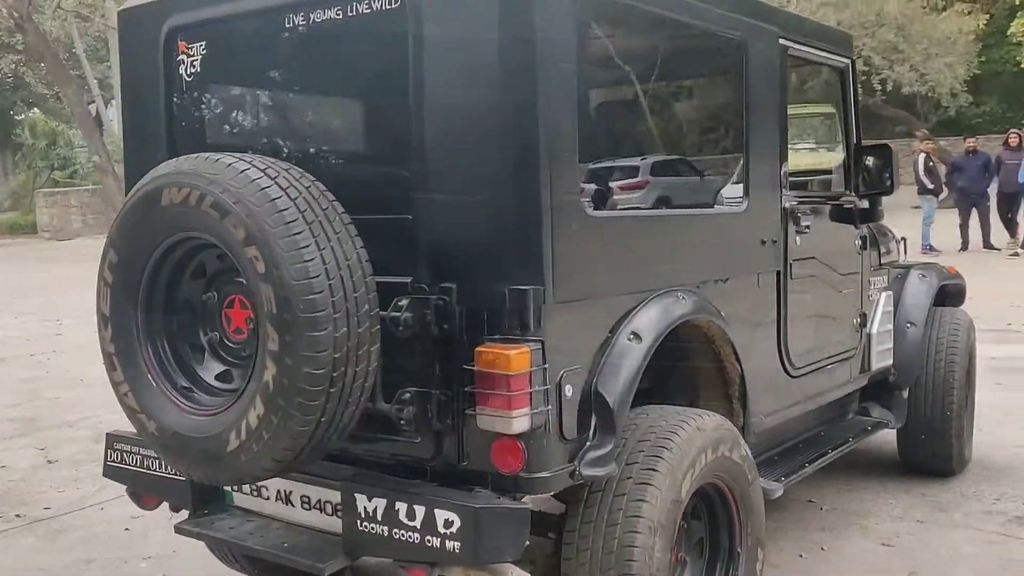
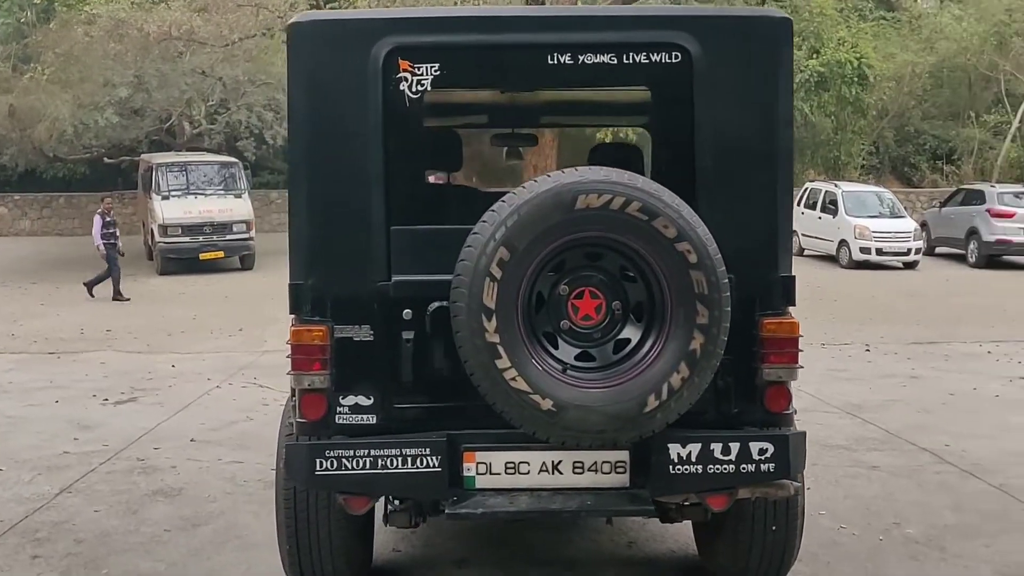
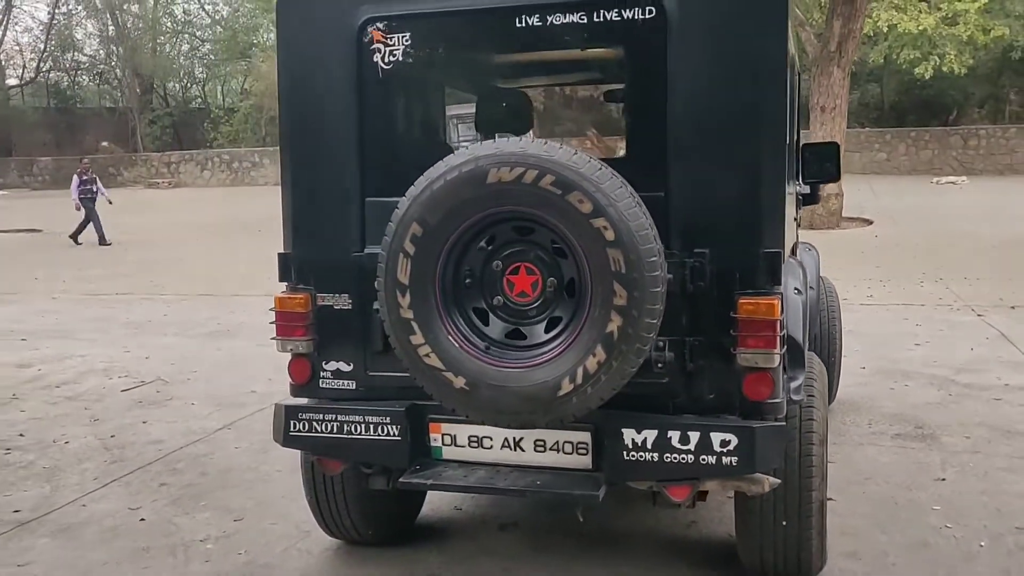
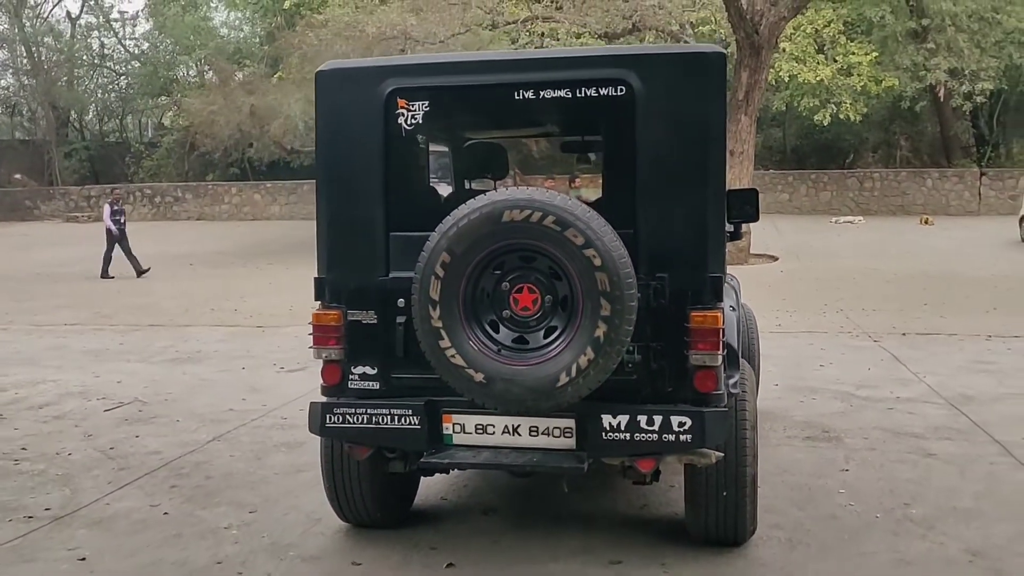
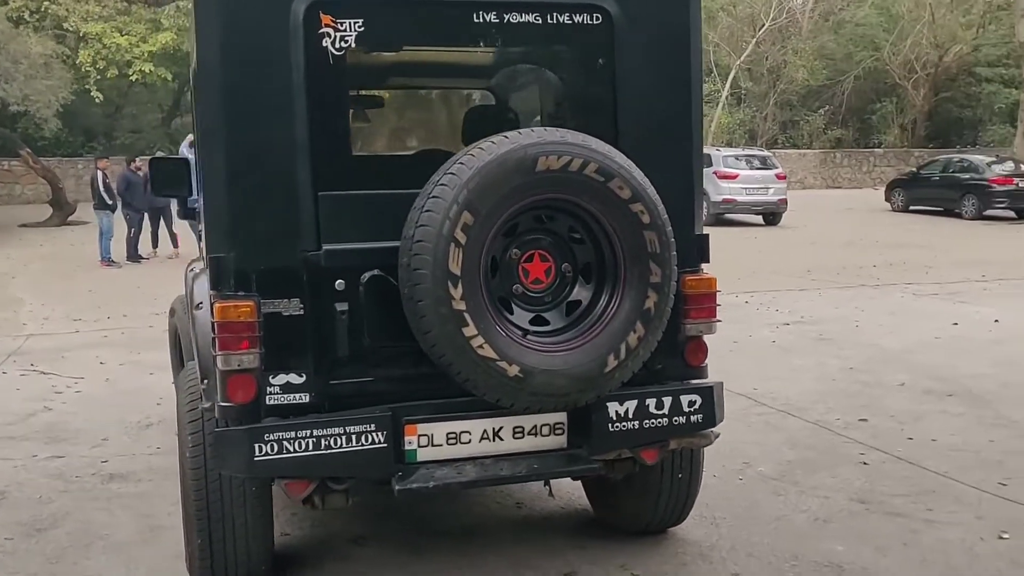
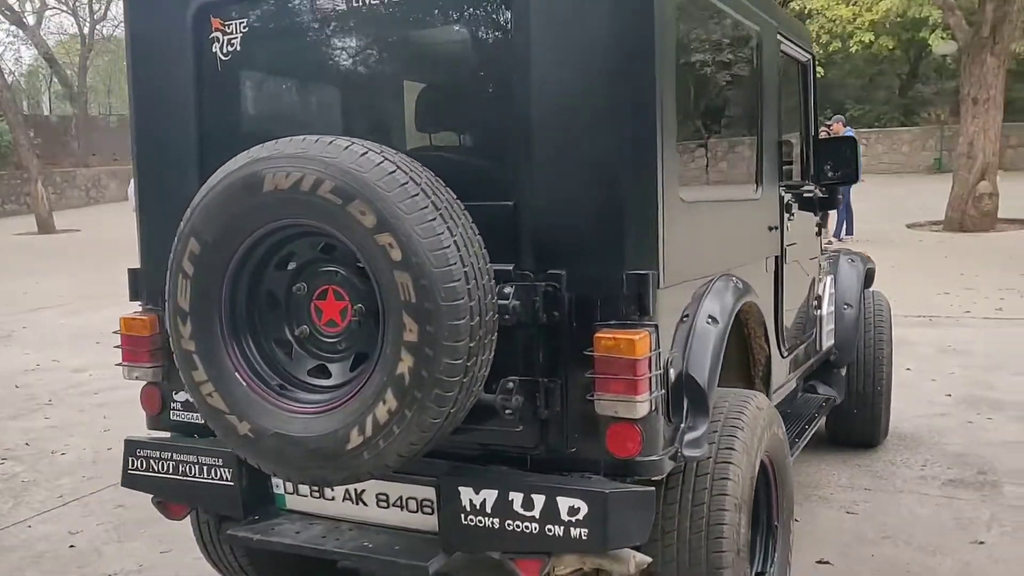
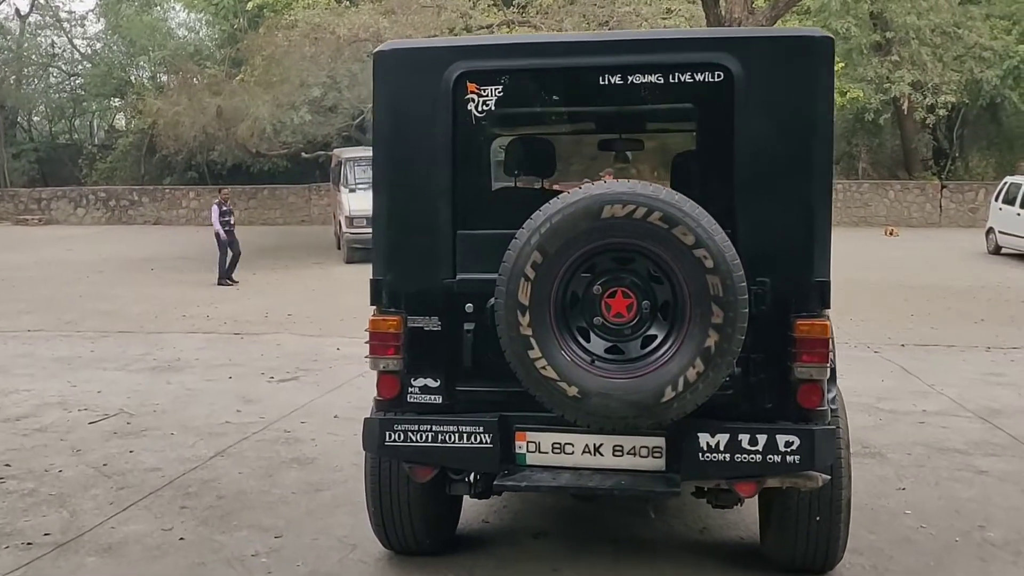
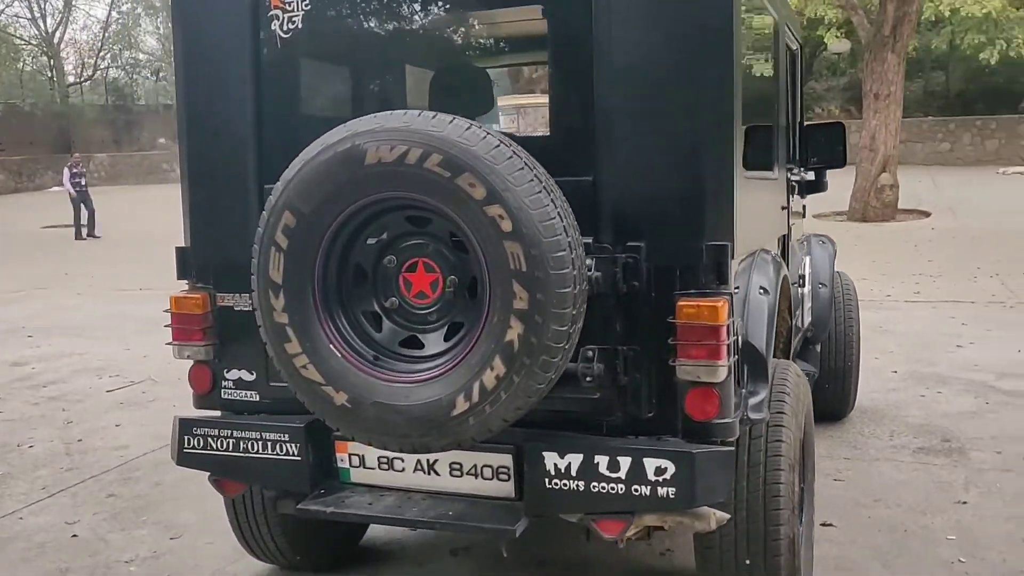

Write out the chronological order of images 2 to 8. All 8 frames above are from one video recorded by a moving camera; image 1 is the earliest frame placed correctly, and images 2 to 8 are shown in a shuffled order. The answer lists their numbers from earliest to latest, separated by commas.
6, 8, 3, 4, 7, 2, 5
